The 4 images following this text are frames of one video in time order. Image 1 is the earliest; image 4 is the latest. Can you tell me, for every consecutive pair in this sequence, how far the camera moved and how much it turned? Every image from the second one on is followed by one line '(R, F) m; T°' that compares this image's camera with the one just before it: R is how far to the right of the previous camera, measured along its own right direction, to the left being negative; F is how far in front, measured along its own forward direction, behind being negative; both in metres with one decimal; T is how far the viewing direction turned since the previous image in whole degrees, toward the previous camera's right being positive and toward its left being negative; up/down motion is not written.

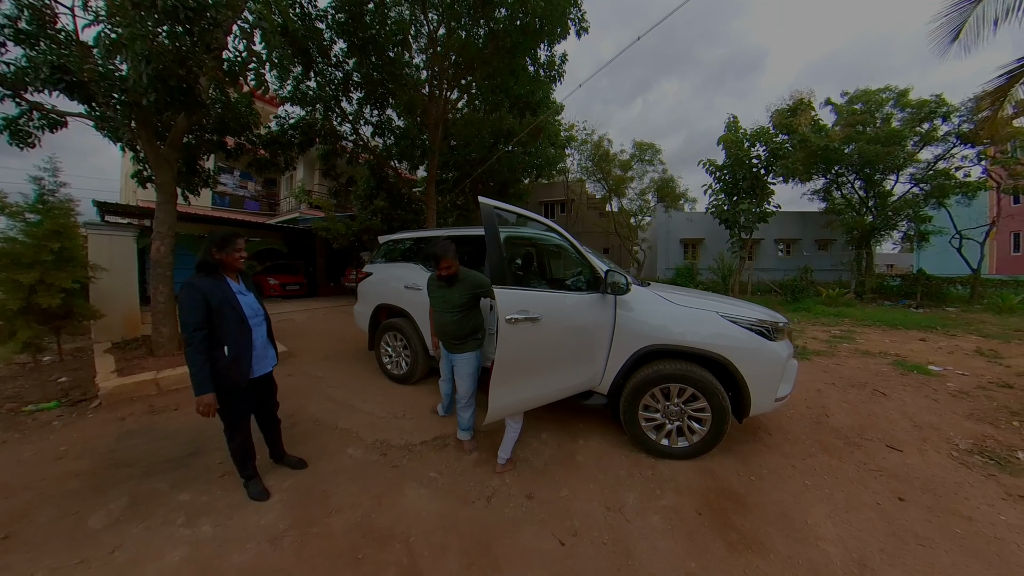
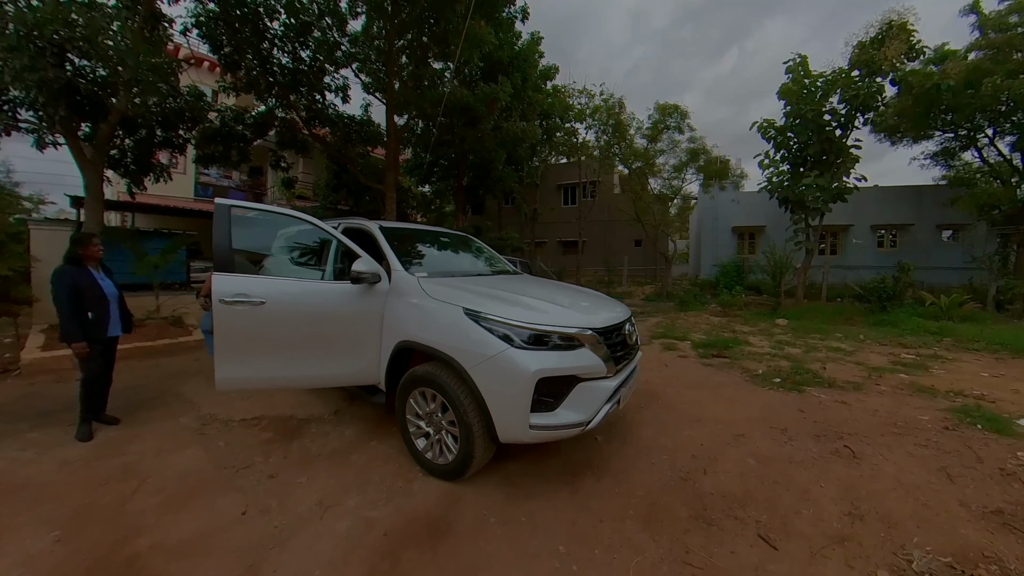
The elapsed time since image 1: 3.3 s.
(+2.9, +1.1) m; -17°
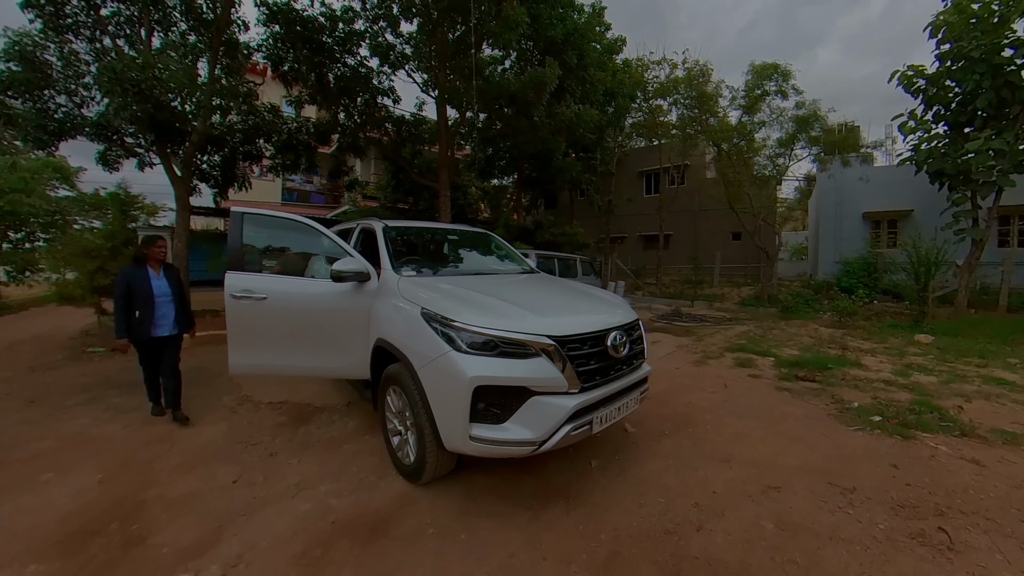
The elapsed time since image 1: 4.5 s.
(+1.0, +0.5) m; -16°
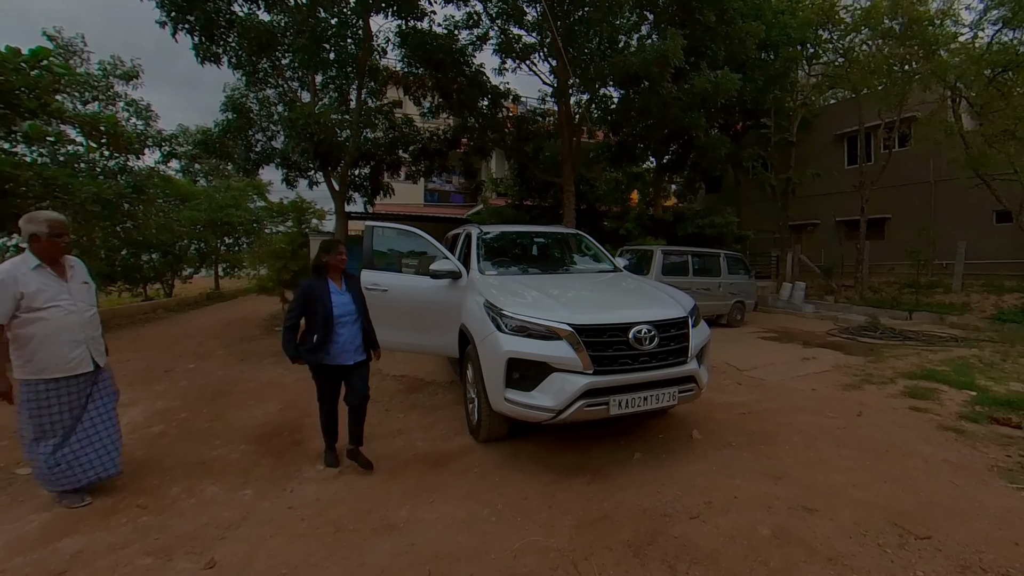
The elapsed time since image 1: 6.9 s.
(+1.2, +0.1) m; -27°
